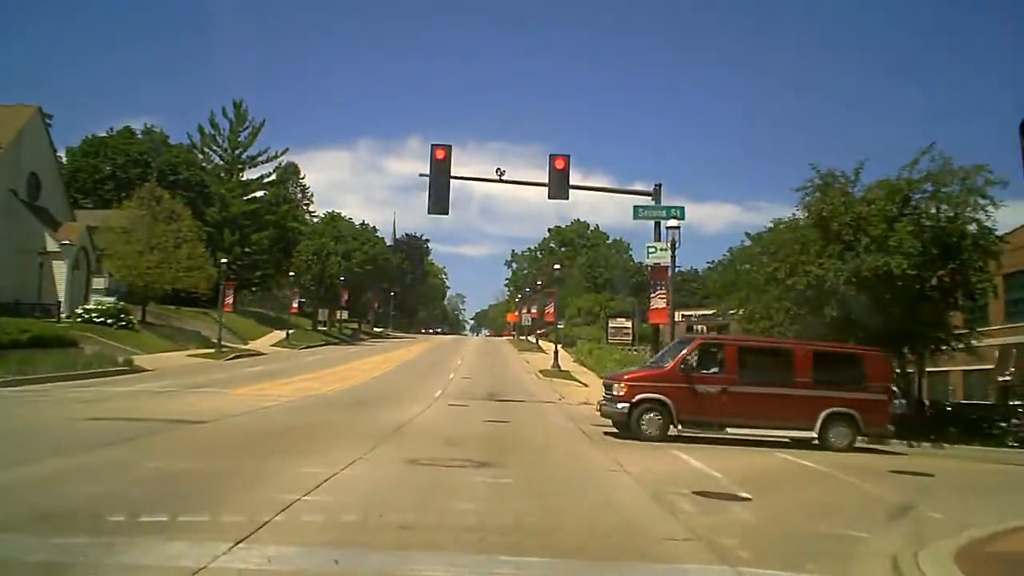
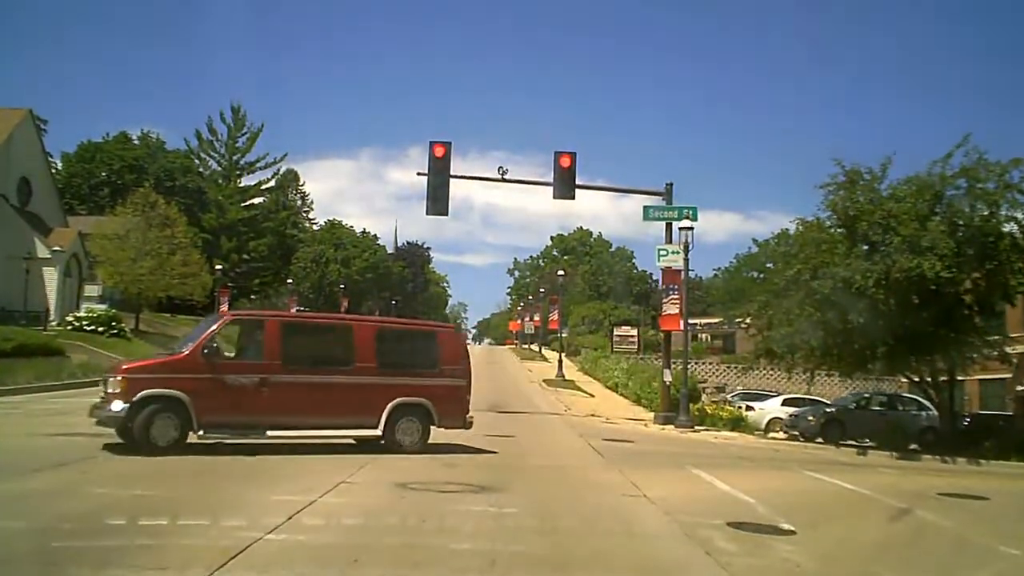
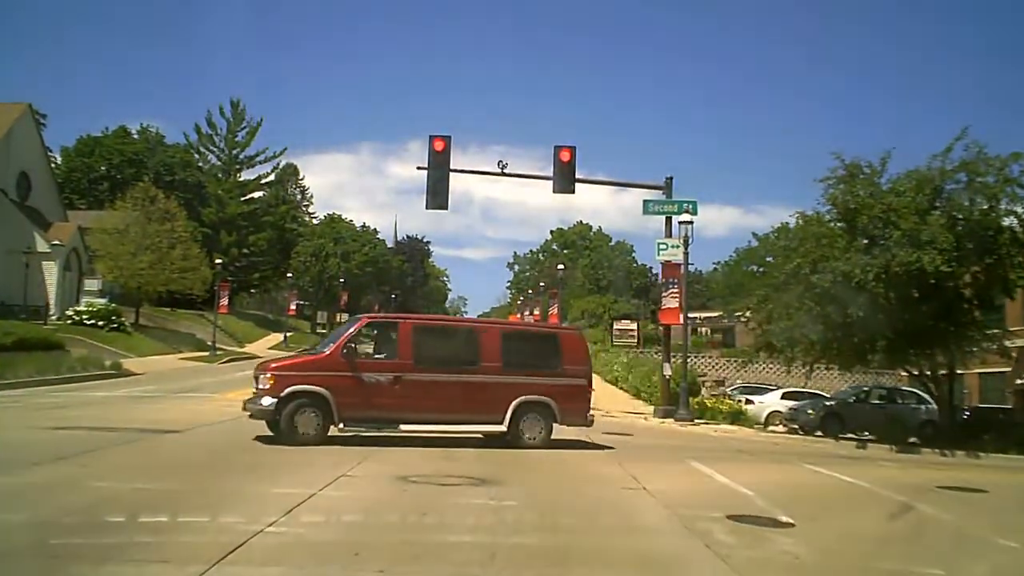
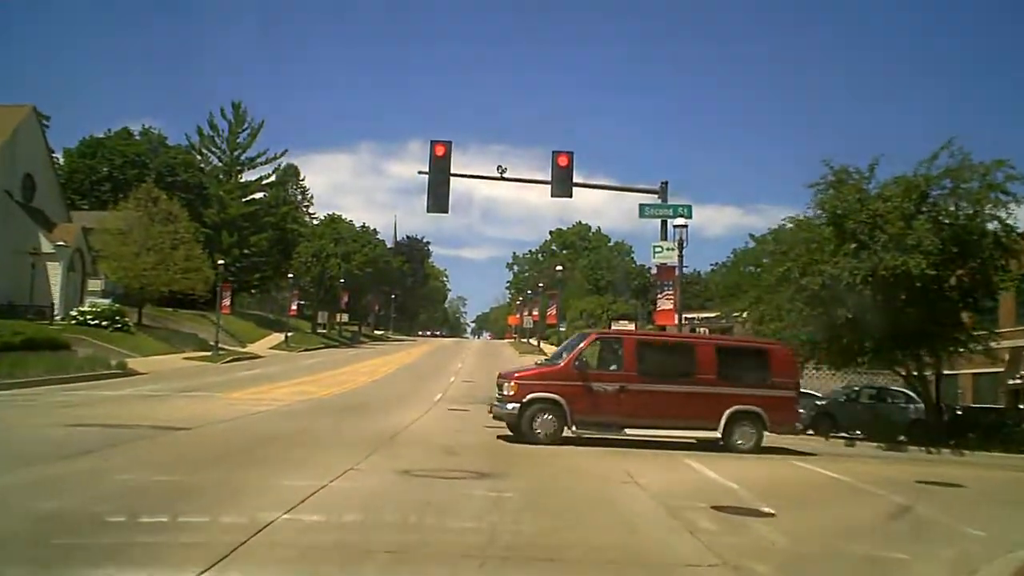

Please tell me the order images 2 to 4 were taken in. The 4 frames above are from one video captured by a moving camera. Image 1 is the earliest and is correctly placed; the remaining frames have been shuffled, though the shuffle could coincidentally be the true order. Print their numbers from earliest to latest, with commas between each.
4, 3, 2
